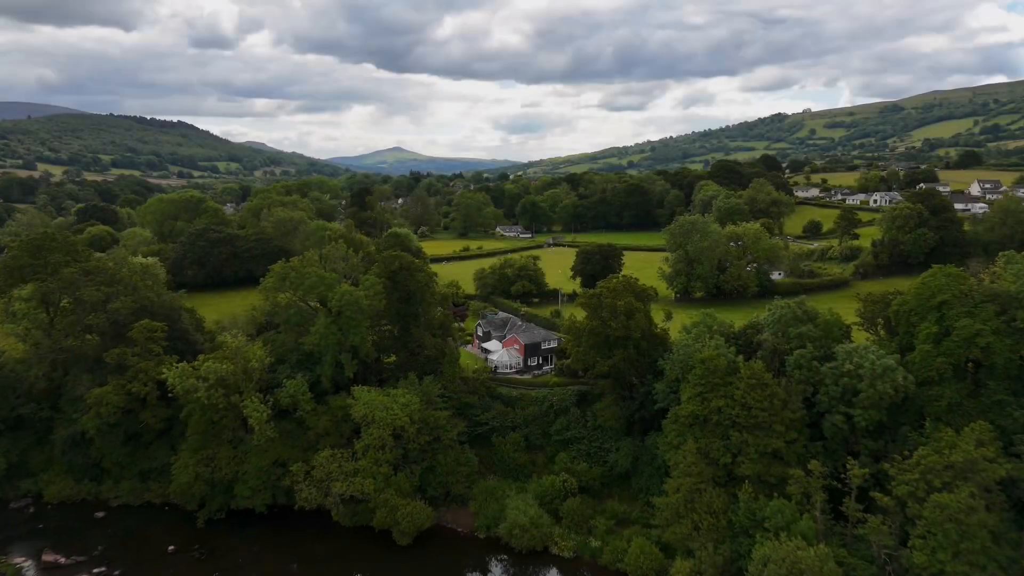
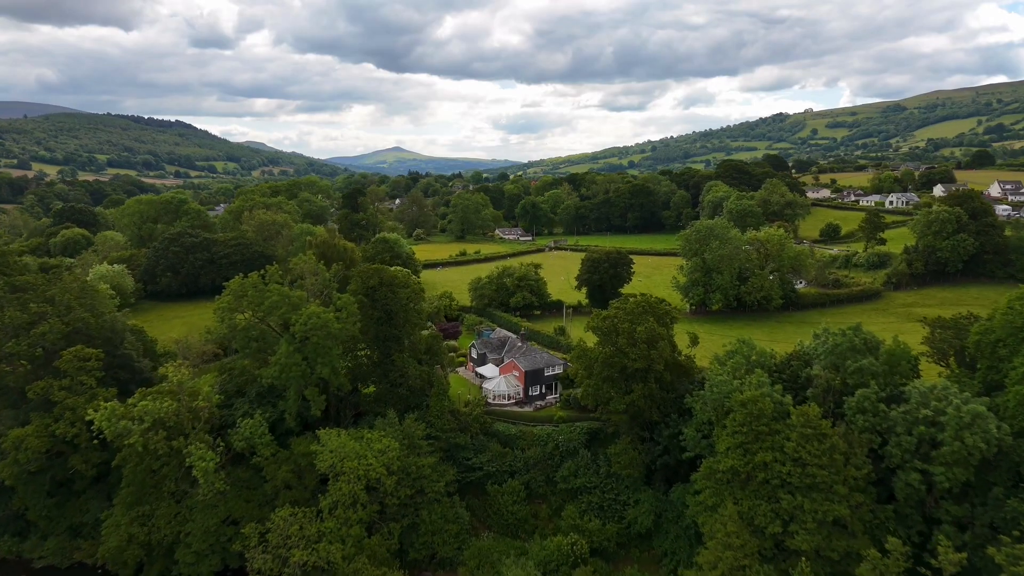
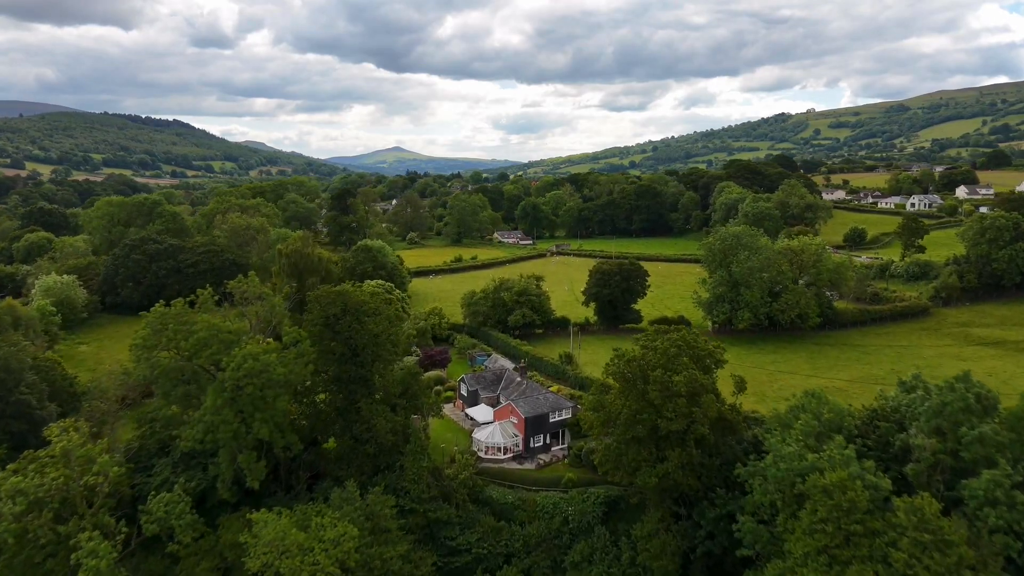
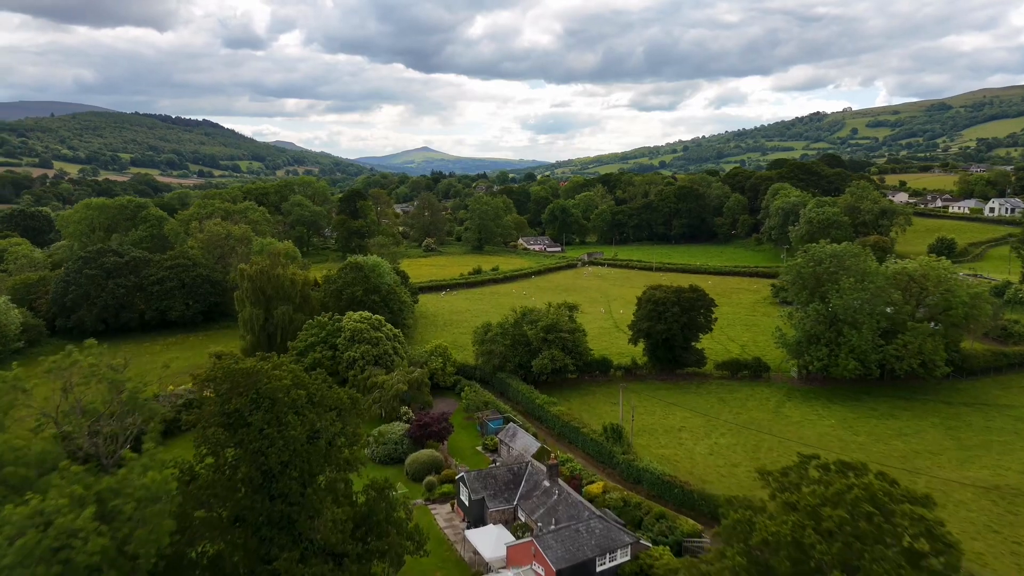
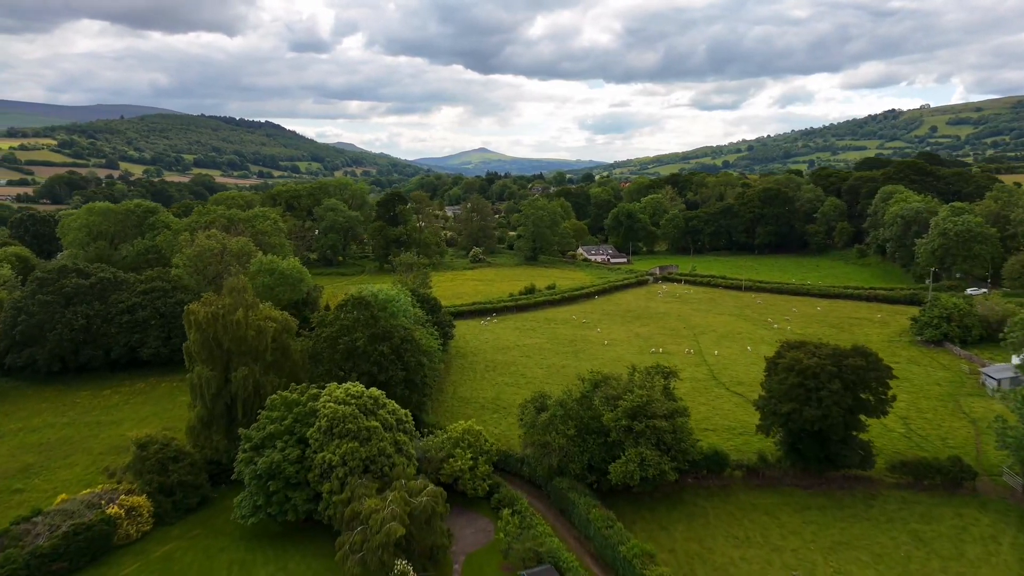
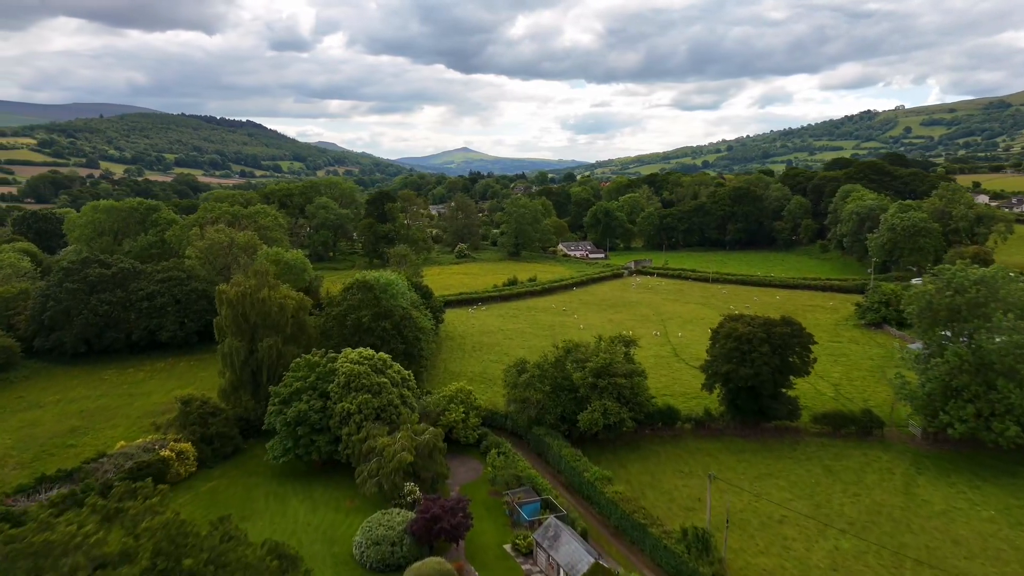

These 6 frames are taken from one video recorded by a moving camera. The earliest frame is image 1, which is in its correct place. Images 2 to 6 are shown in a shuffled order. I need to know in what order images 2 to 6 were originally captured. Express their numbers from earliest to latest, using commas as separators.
2, 3, 4, 6, 5
